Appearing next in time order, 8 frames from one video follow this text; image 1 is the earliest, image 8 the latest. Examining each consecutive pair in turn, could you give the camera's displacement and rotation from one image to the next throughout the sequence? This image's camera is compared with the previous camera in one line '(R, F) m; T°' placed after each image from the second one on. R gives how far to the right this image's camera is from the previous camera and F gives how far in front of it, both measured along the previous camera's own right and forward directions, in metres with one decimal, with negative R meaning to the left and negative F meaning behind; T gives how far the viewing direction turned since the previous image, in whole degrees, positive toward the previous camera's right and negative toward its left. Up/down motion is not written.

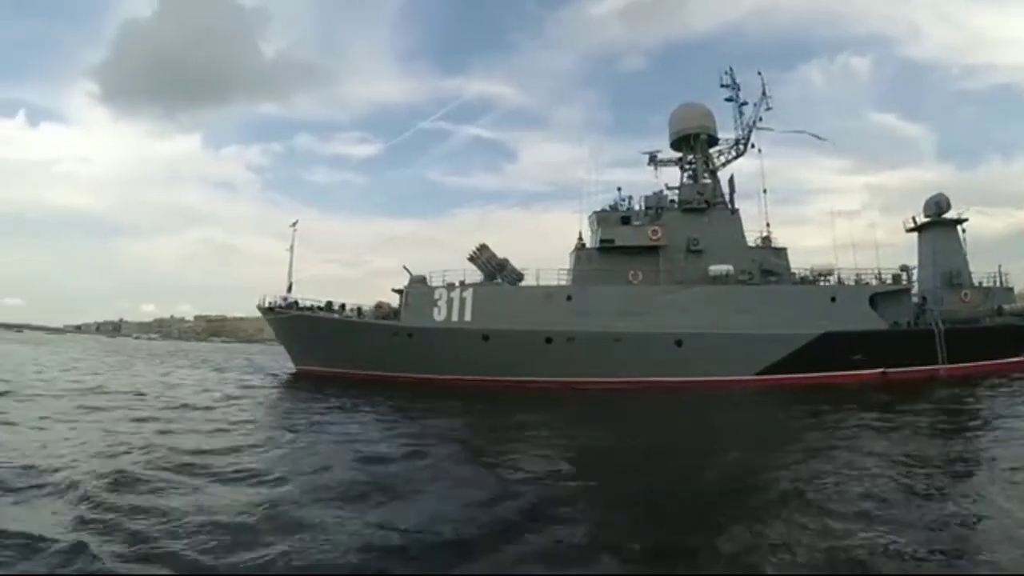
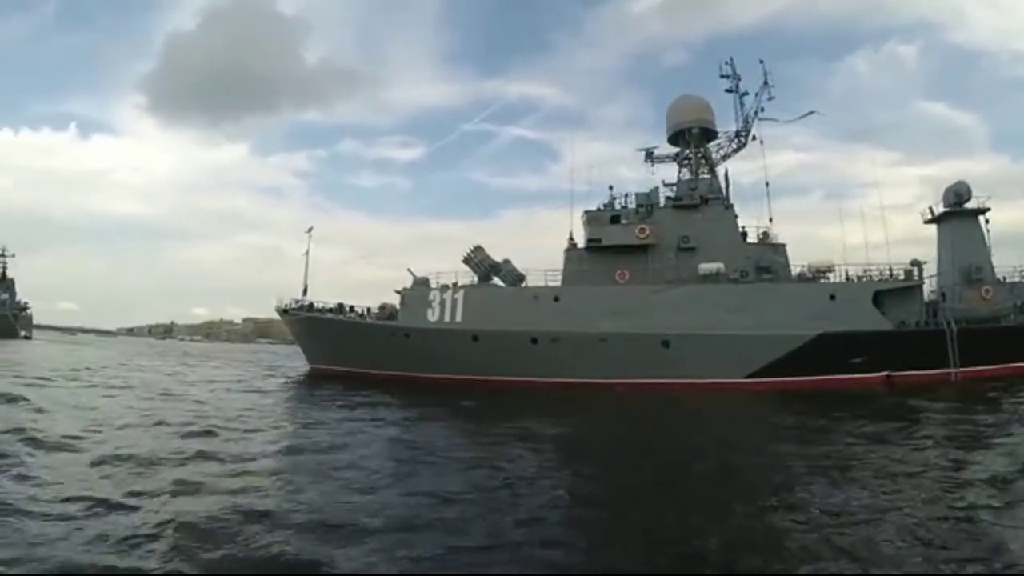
(+1.2, +0.2) m; -3°
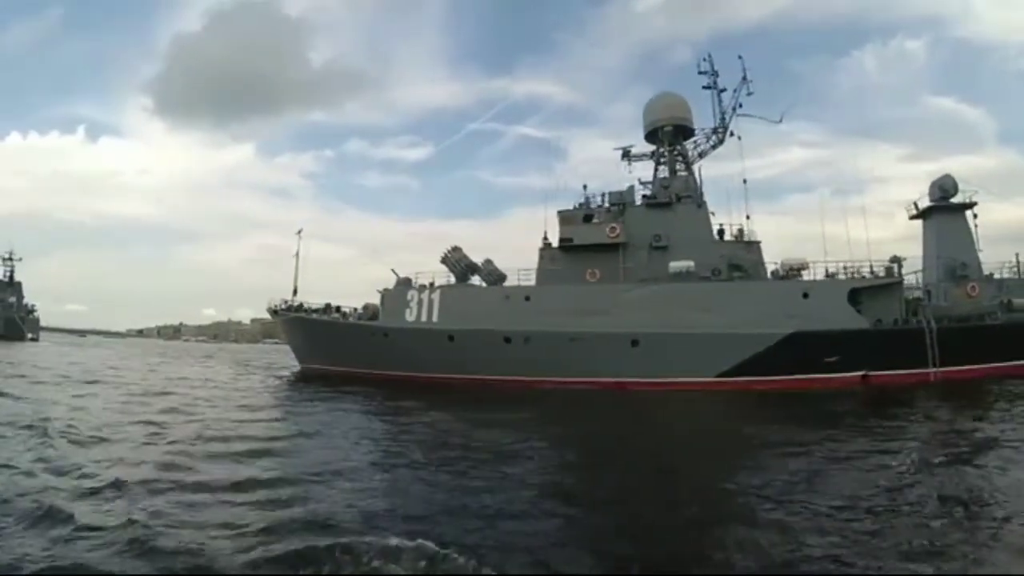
(+0.8, +0.1) m; -1°
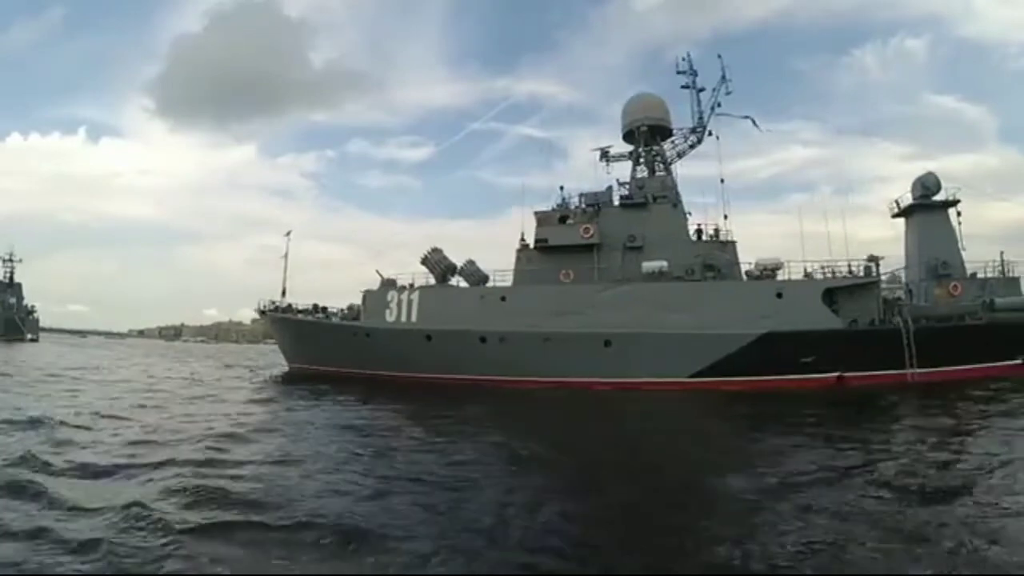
(+0.6, 0.0) m; 0°
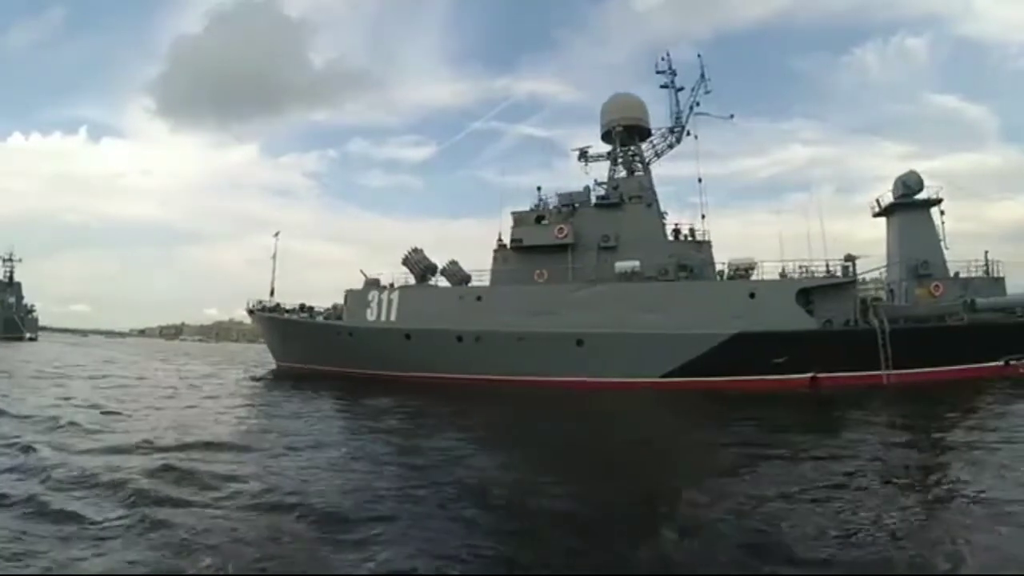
(+0.6, 0.0) m; 0°
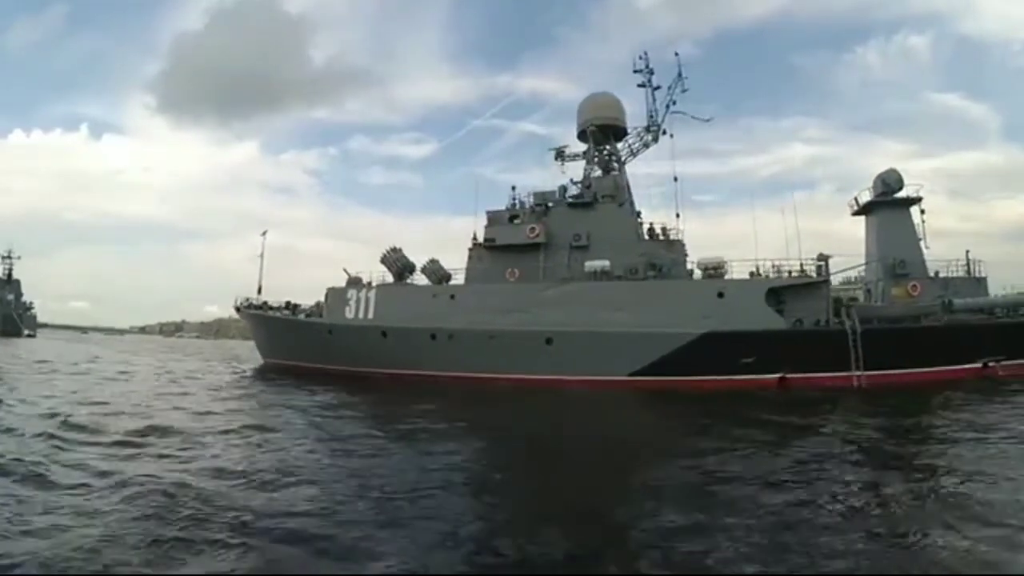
(+0.7, -0.1) m; 0°
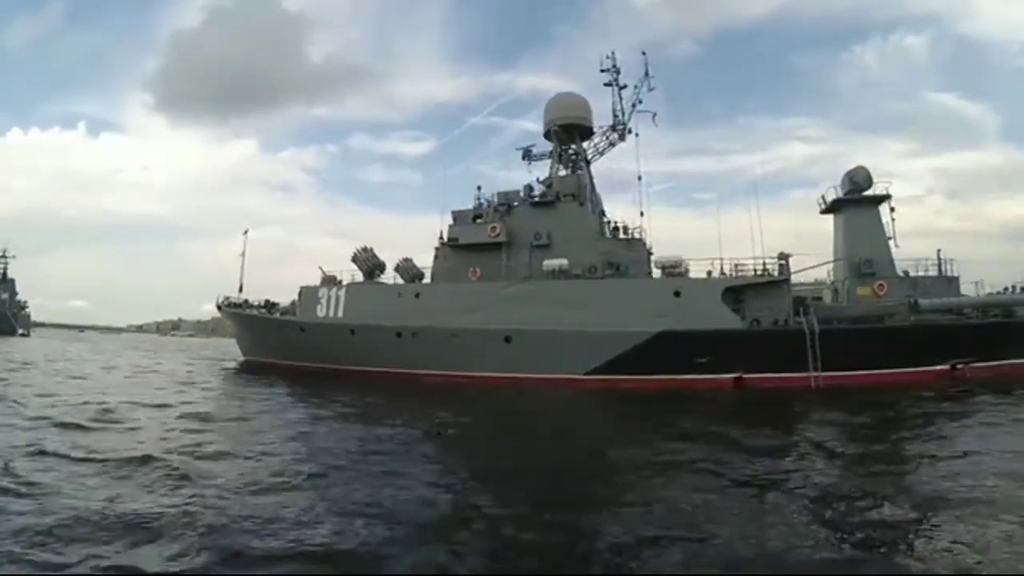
(+0.9, -0.2) m; 0°
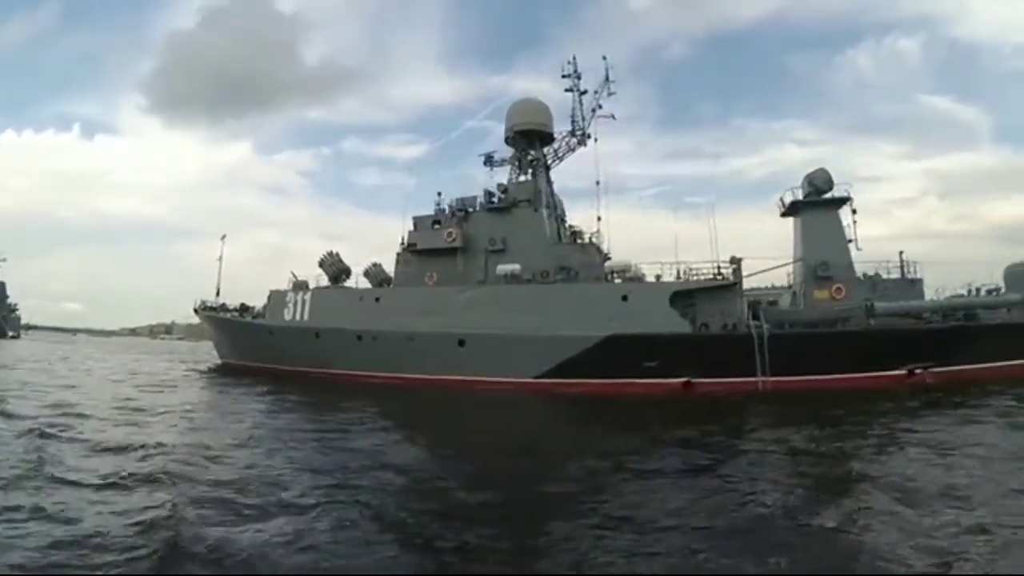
(+1.0, -0.3) m; 0°
